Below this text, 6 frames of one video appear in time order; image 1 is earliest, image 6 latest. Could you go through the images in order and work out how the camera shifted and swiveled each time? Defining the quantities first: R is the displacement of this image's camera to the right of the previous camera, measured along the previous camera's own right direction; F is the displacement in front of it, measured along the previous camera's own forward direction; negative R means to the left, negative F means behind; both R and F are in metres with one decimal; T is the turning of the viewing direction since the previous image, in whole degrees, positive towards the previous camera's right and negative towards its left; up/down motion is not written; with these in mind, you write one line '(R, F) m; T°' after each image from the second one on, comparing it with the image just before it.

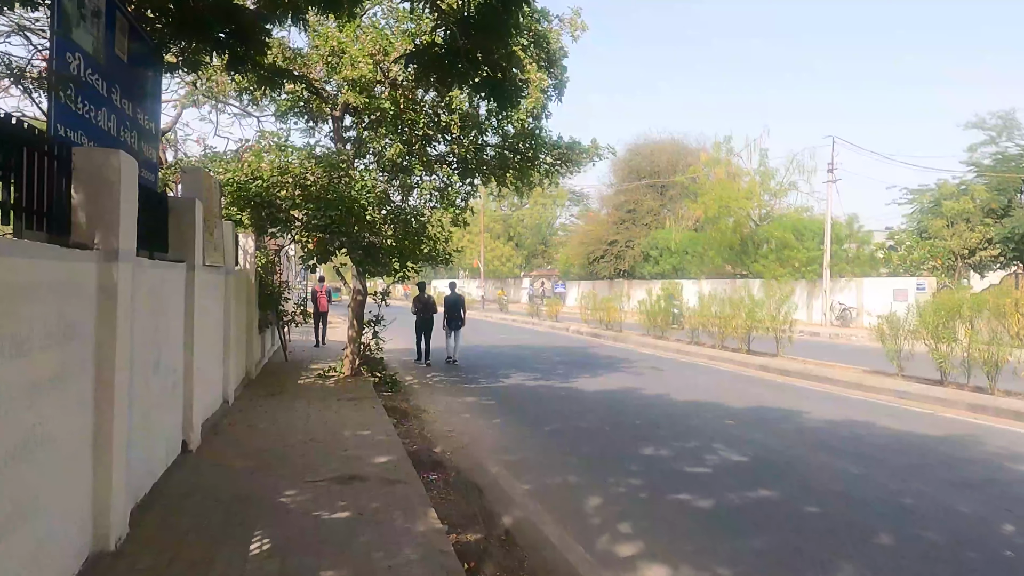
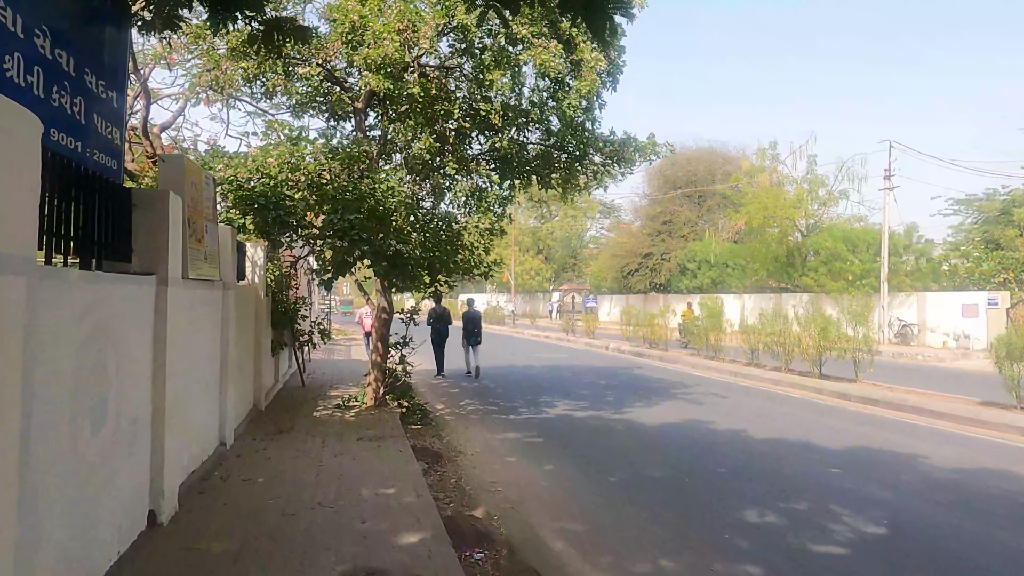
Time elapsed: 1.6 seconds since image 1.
(-0.3, +1.5) m; -2°
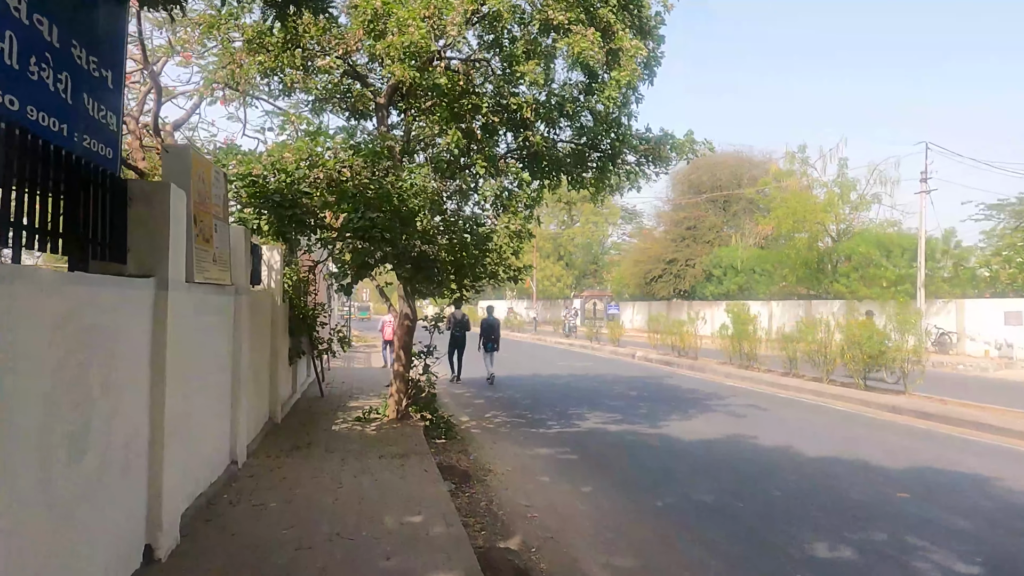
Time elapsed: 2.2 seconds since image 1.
(-0.1, +0.6) m; -1°
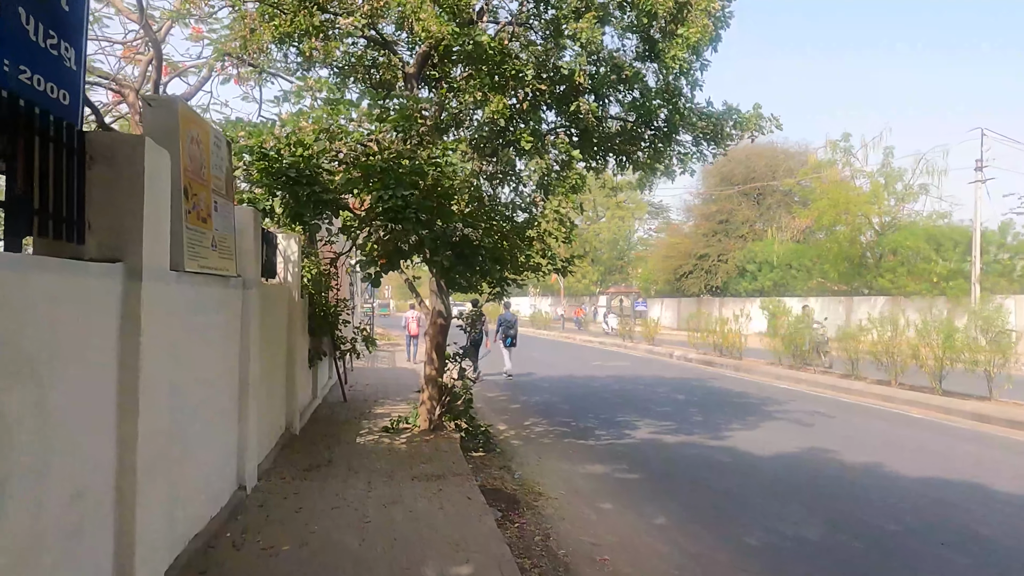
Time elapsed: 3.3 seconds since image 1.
(-0.3, +1.1) m; -2°
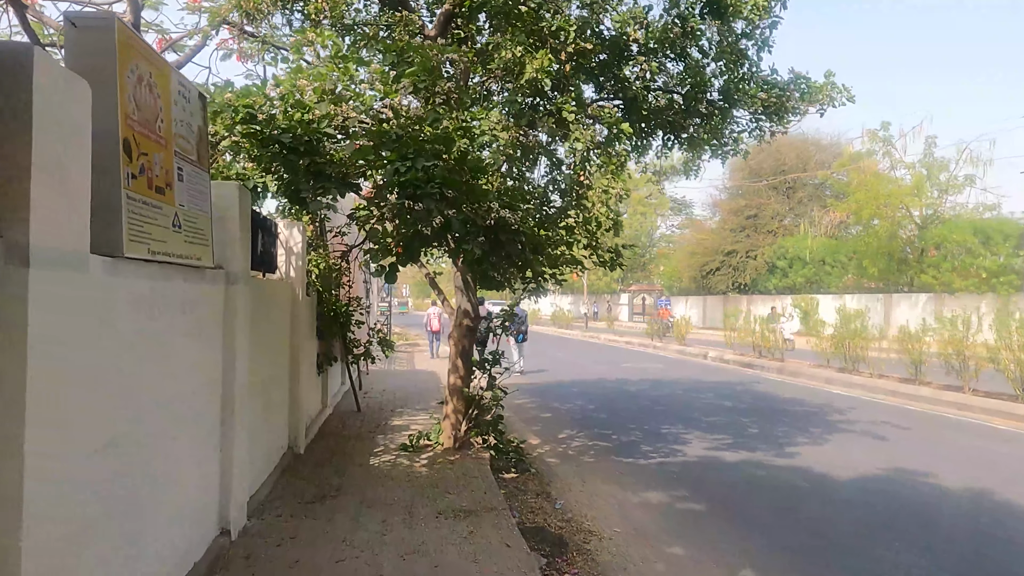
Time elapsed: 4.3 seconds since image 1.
(-0.2, +1.1) m; -1°
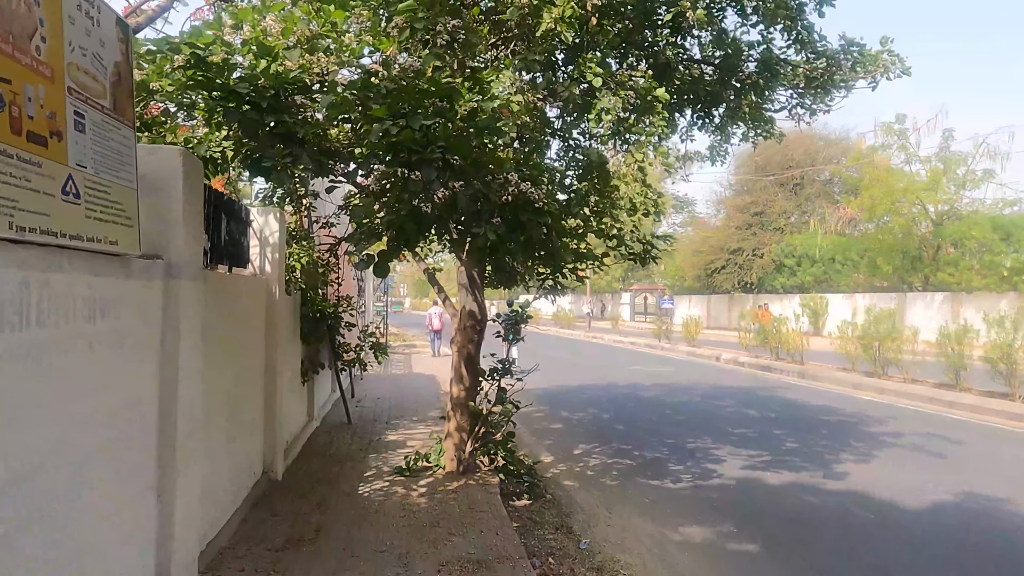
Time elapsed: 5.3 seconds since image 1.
(-0.1, +1.0) m; 0°
